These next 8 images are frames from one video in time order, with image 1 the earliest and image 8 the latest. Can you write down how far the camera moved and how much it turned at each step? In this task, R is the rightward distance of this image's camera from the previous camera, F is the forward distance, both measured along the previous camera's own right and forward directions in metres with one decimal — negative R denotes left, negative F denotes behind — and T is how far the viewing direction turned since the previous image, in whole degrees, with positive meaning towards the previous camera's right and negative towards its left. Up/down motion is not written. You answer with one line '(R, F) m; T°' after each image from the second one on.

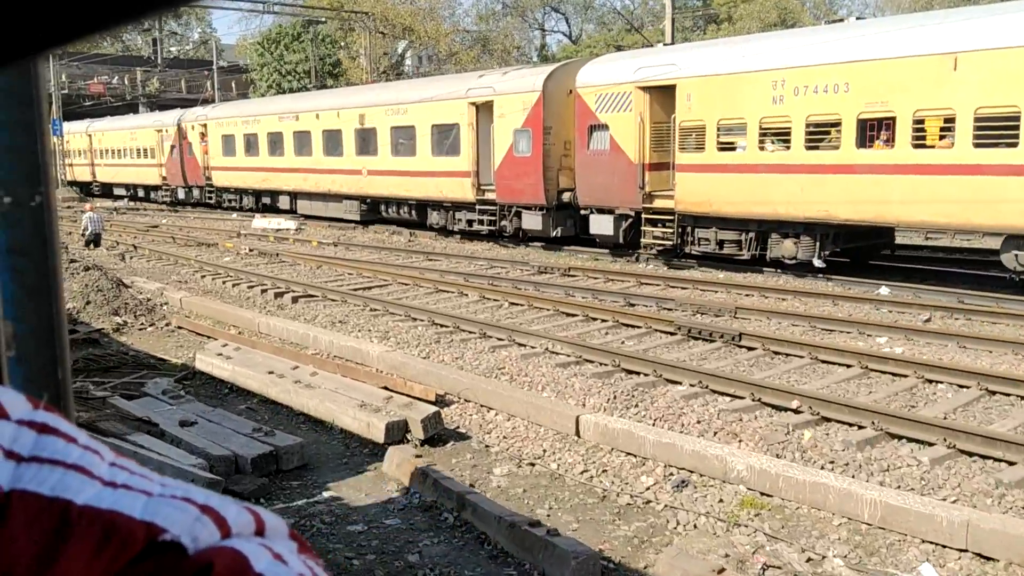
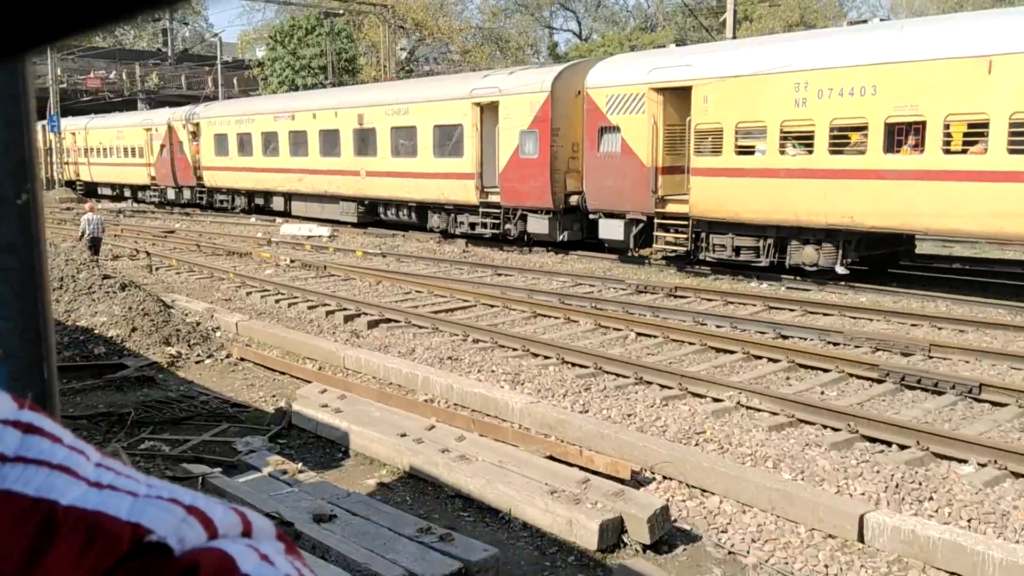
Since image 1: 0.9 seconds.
(-1.1, +1.3) m; +1°
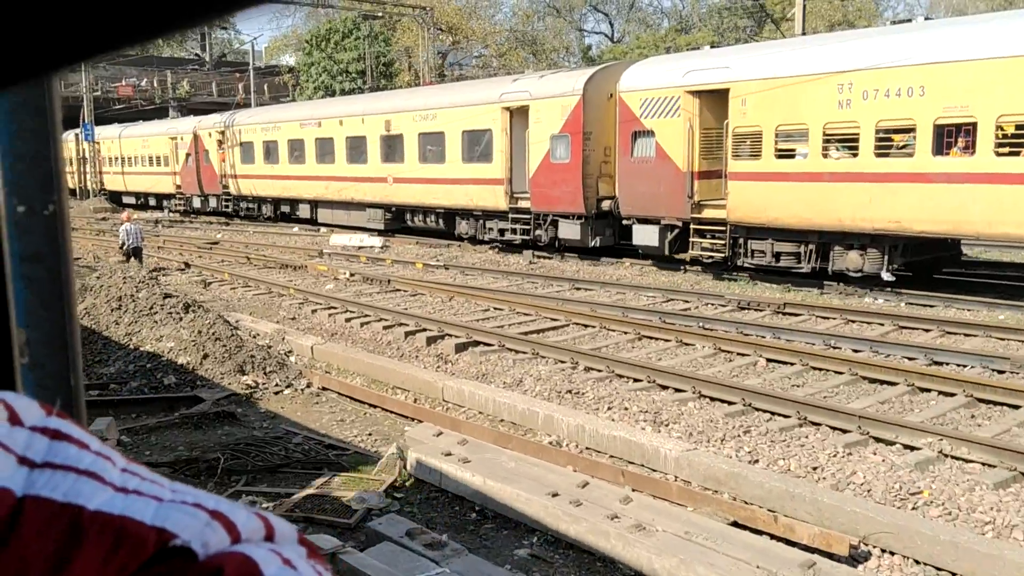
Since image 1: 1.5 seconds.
(-0.6, +0.7) m; -1°
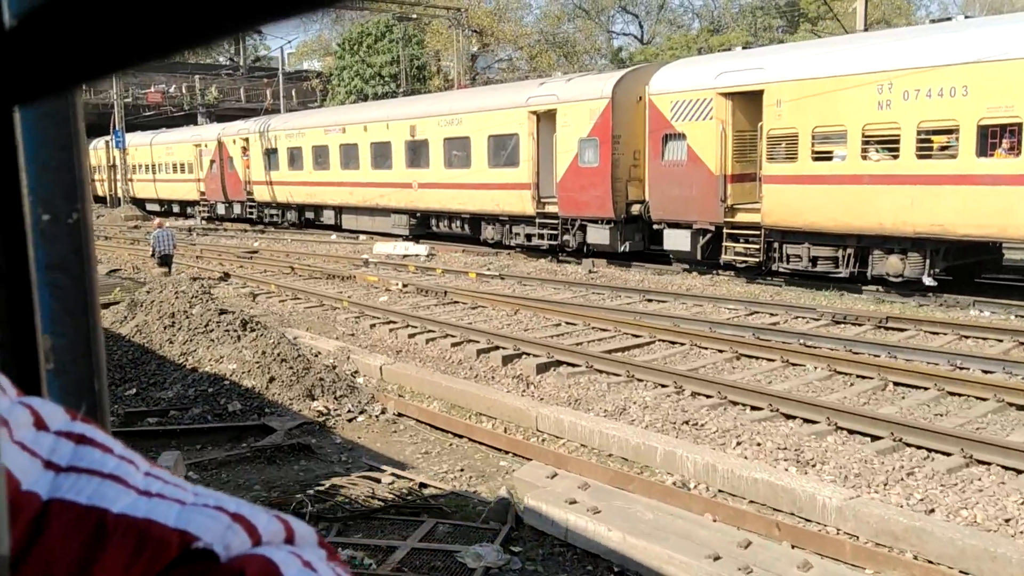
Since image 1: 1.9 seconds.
(-0.5, +0.5) m; -1°
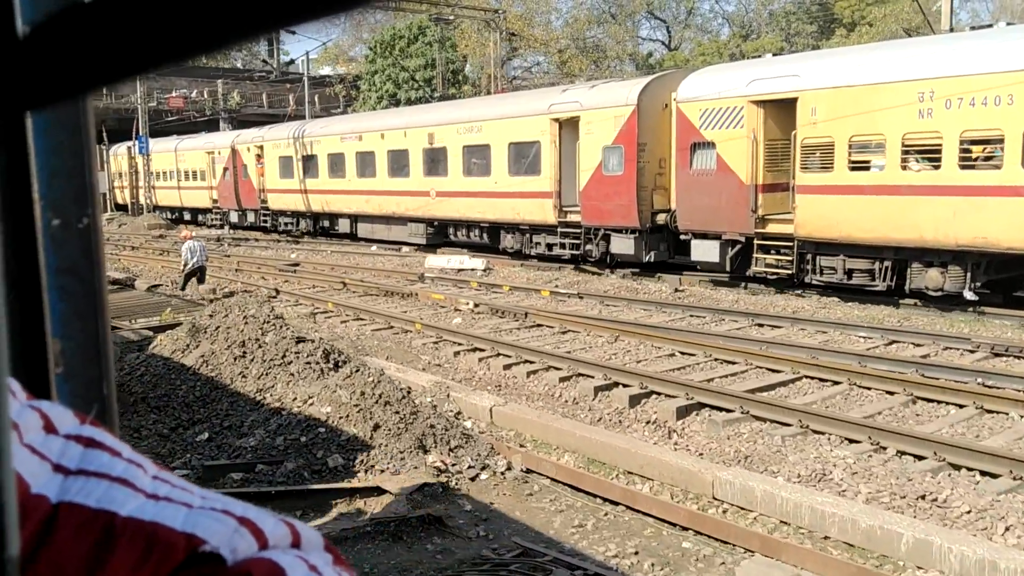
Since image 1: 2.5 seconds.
(-0.8, +0.9) m; 0°
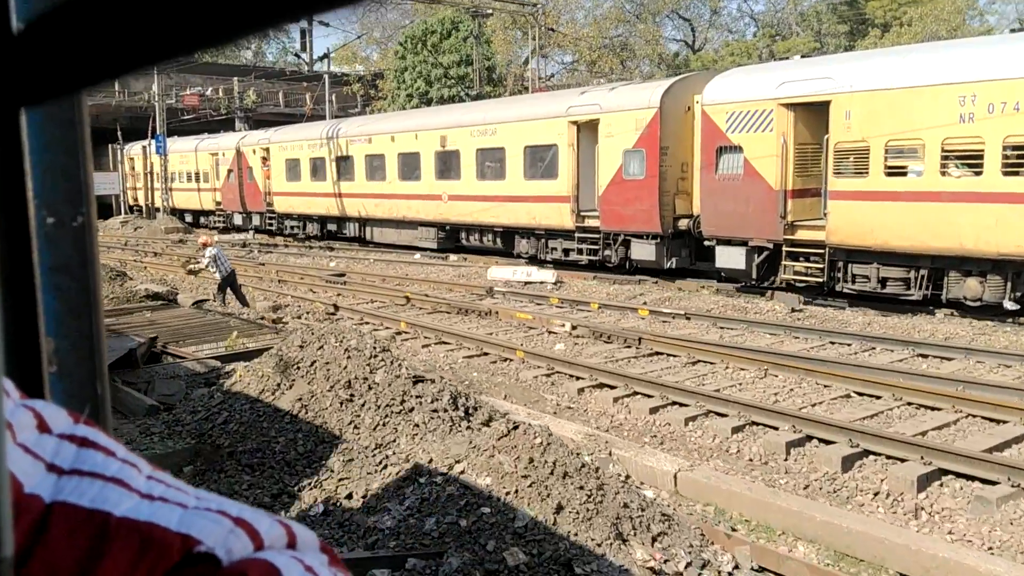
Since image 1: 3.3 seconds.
(-0.9, +1.1) m; 0°
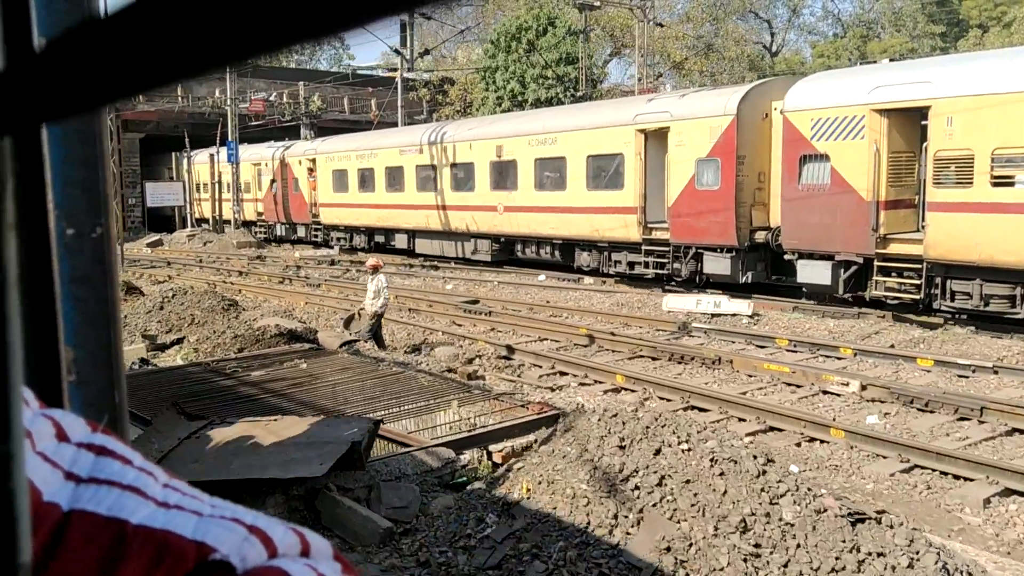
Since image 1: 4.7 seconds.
(-1.6, +1.9) m; -2°
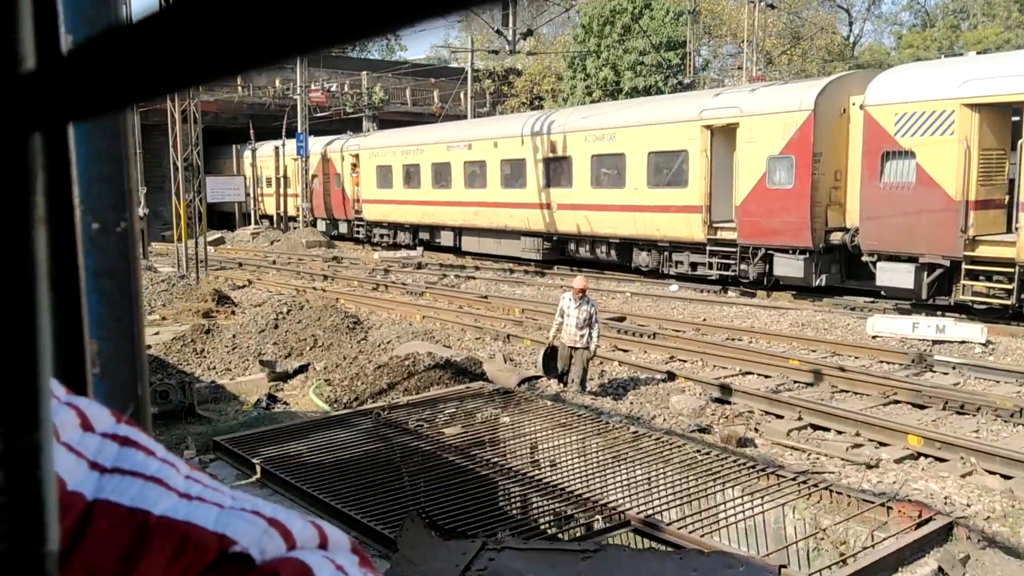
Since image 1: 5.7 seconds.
(-1.2, +1.5) m; -2°
